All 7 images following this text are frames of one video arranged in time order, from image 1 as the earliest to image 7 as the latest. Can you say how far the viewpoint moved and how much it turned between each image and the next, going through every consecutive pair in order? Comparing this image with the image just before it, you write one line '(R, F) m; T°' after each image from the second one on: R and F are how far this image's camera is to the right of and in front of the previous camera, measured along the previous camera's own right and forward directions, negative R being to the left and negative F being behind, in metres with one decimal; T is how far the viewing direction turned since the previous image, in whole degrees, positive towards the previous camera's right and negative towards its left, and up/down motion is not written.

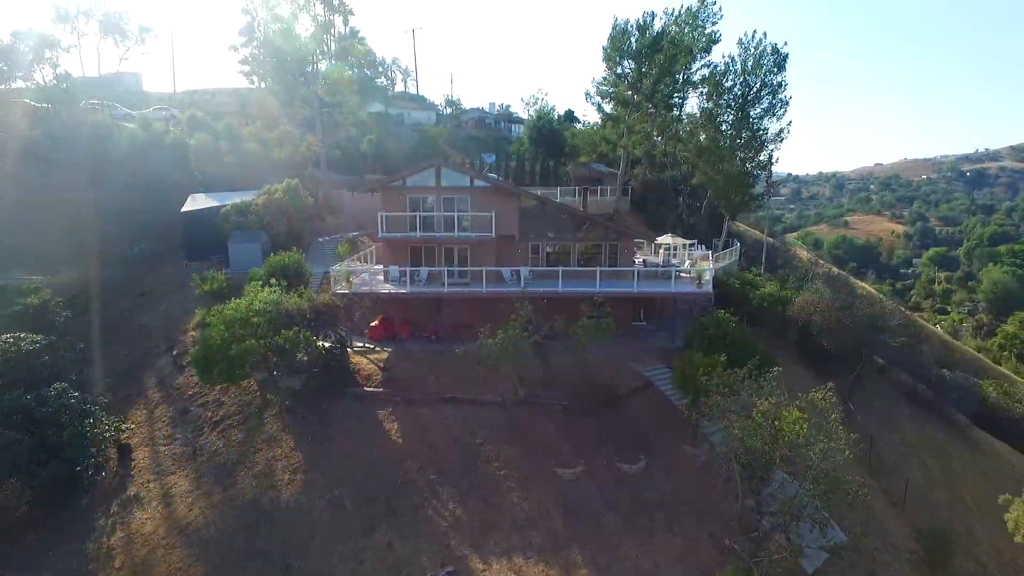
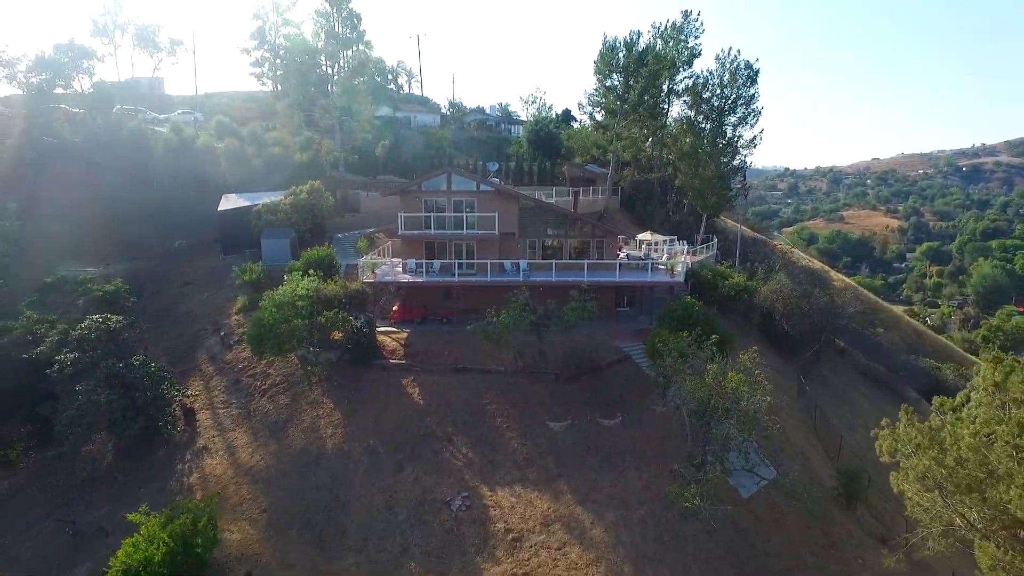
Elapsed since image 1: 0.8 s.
(-0.1, -3.6) m; 0°
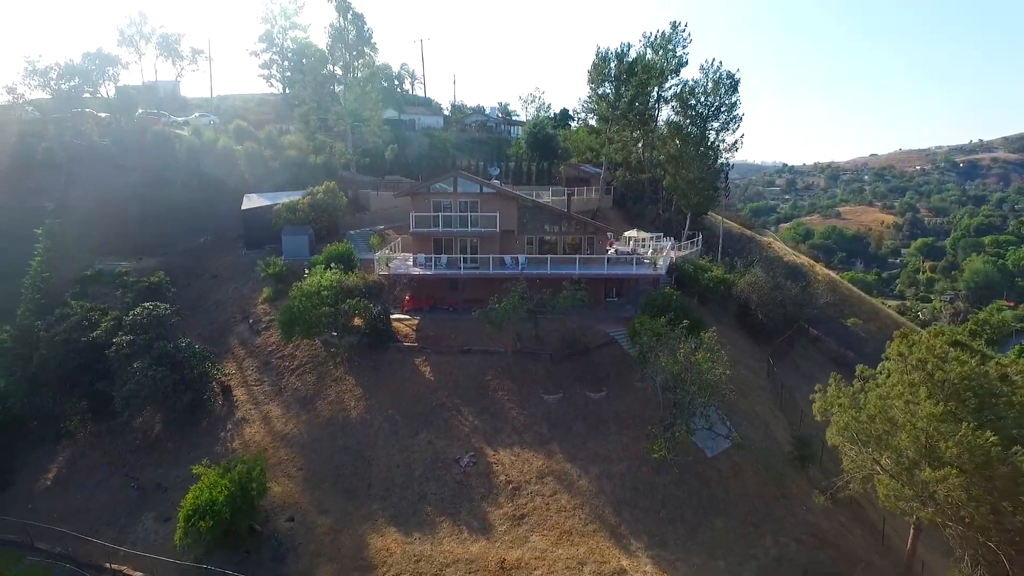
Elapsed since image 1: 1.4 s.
(0.0, -2.9) m; 0°
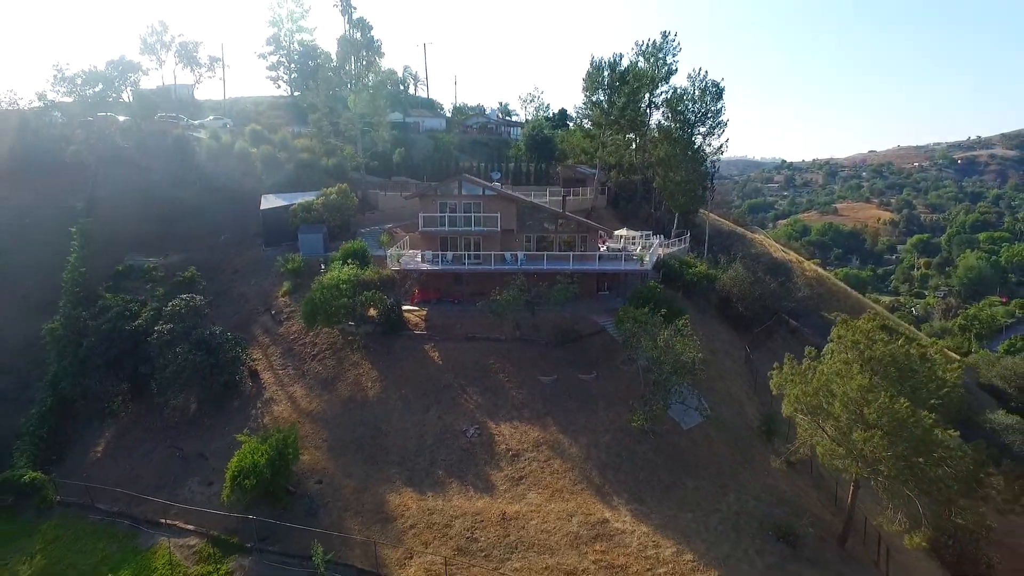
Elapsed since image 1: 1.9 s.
(0.0, -2.7) m; 0°
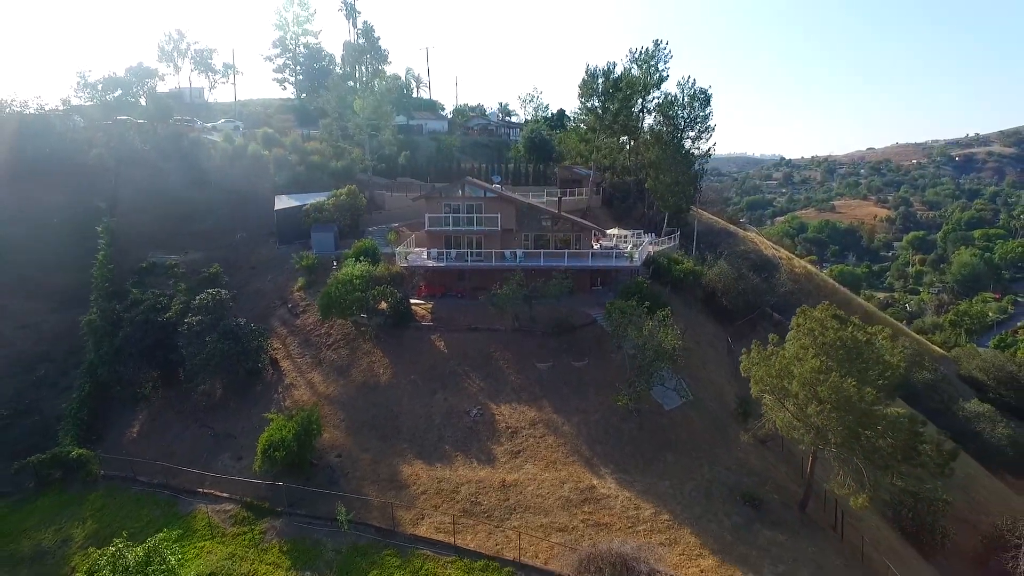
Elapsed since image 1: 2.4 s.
(0.0, -2.4) m; 0°
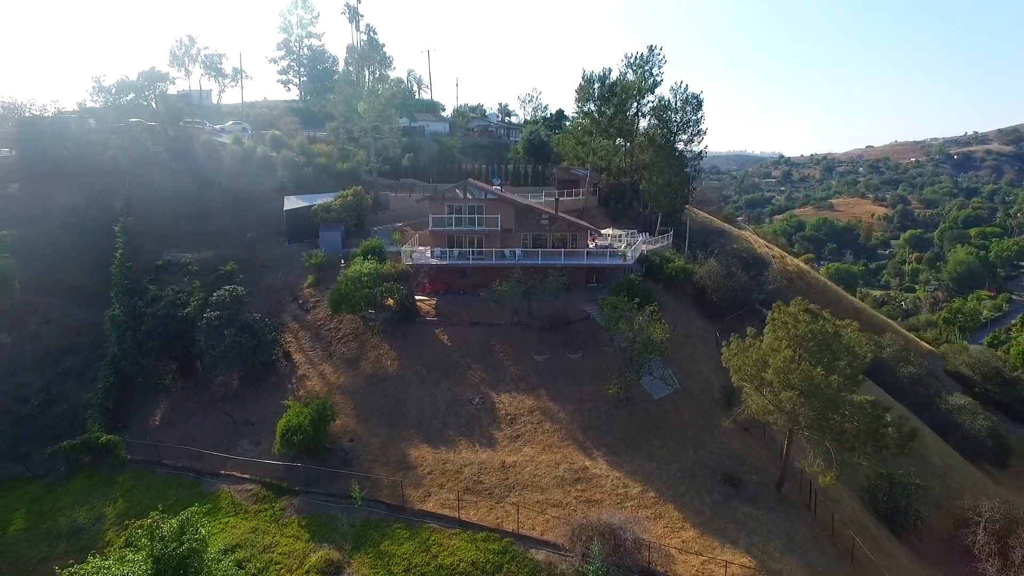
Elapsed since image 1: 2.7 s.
(0.0, -1.8) m; 0°
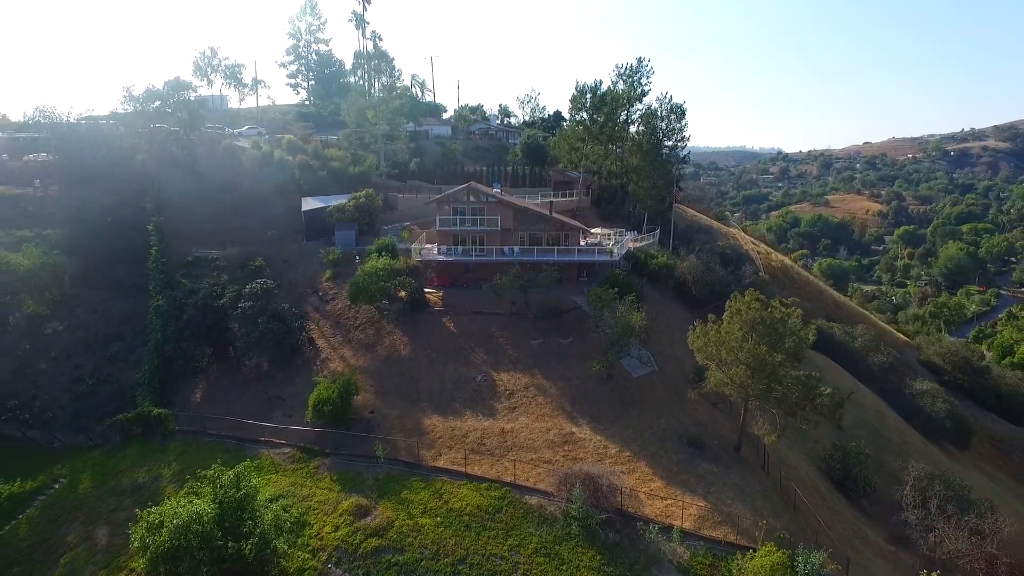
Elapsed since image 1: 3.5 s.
(+0.1, -4.0) m; 0°
